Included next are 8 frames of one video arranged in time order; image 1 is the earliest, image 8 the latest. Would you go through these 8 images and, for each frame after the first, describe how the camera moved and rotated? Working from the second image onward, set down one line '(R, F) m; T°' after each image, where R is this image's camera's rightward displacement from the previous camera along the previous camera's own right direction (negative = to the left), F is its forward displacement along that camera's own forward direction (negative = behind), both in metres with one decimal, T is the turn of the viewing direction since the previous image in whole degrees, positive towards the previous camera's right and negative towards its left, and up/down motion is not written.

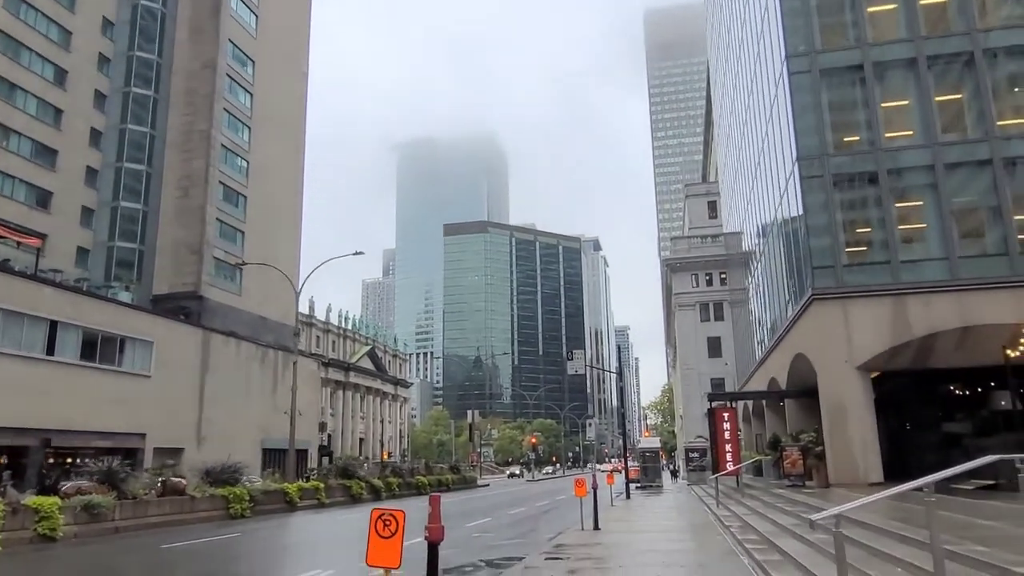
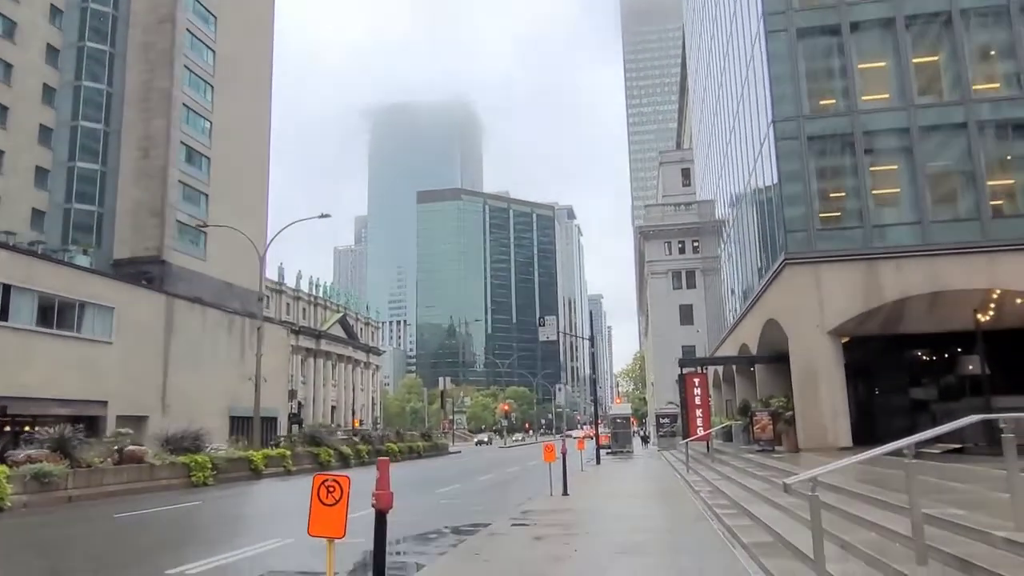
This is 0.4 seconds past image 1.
(+0.2, +0.7) m; +2°
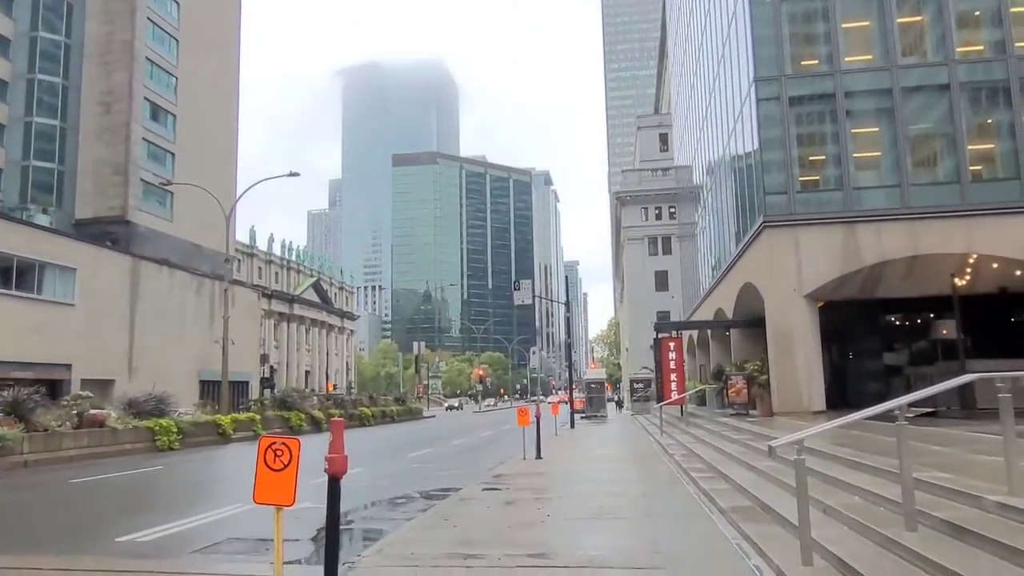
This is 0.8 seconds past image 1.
(+0.1, +0.6) m; +2°
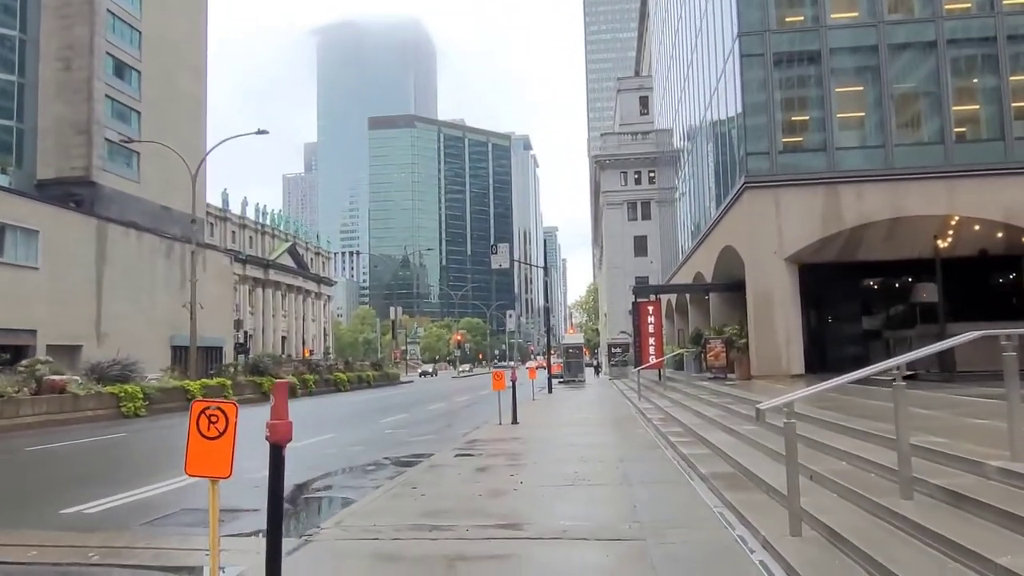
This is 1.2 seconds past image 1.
(+0.1, +0.7) m; +2°
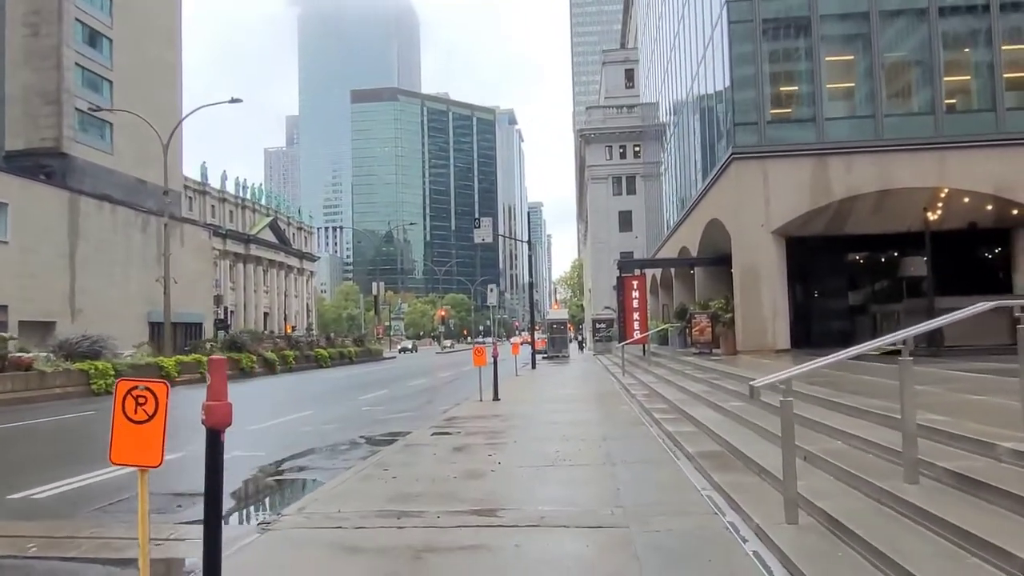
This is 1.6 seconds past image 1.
(+0.1, +0.6) m; +1°
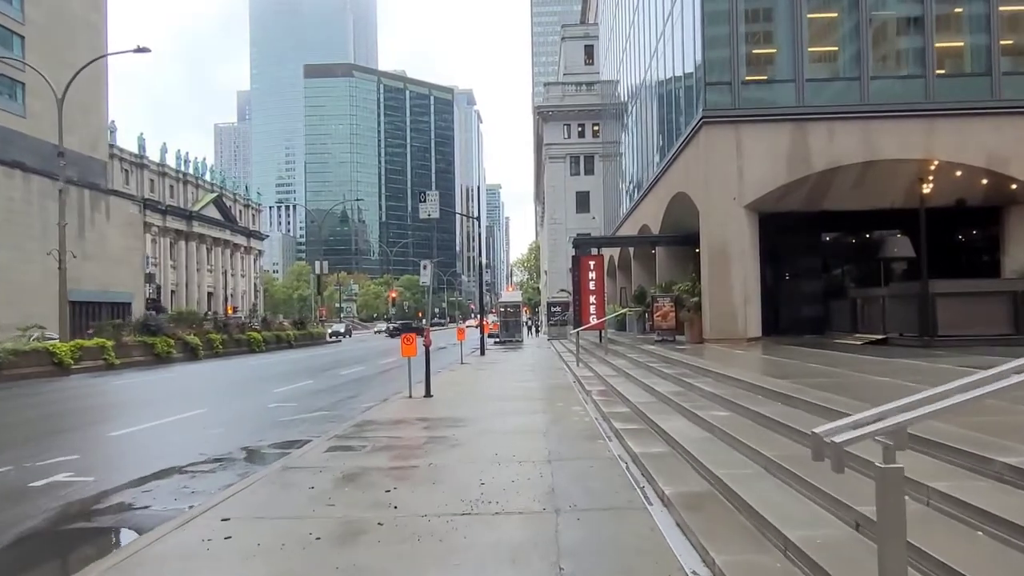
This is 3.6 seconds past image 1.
(+0.5, +3.1) m; +3°
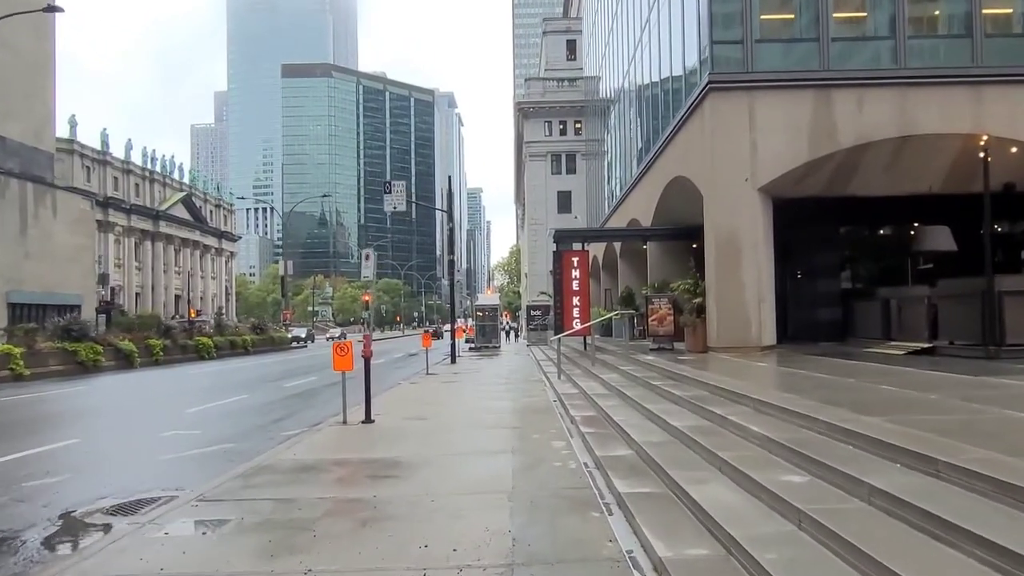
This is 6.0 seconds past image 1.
(+0.3, +3.8) m; +1°
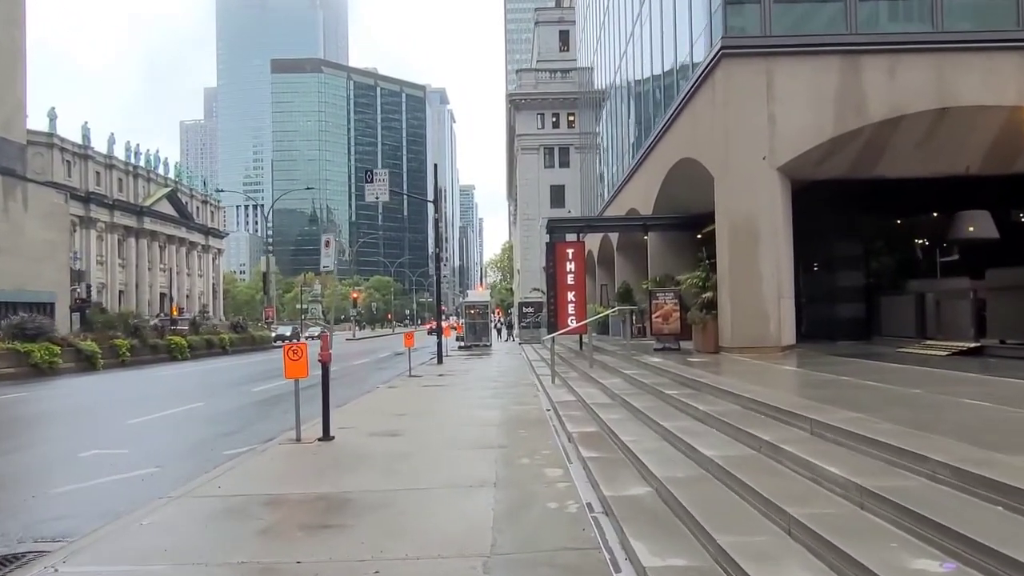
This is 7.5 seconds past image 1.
(+0.1, +2.2) m; +1°
